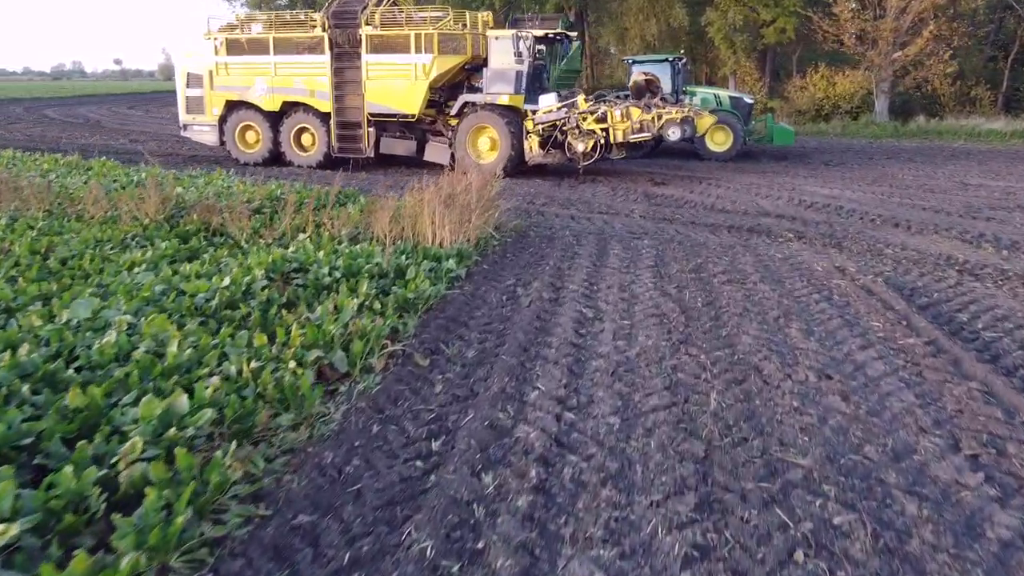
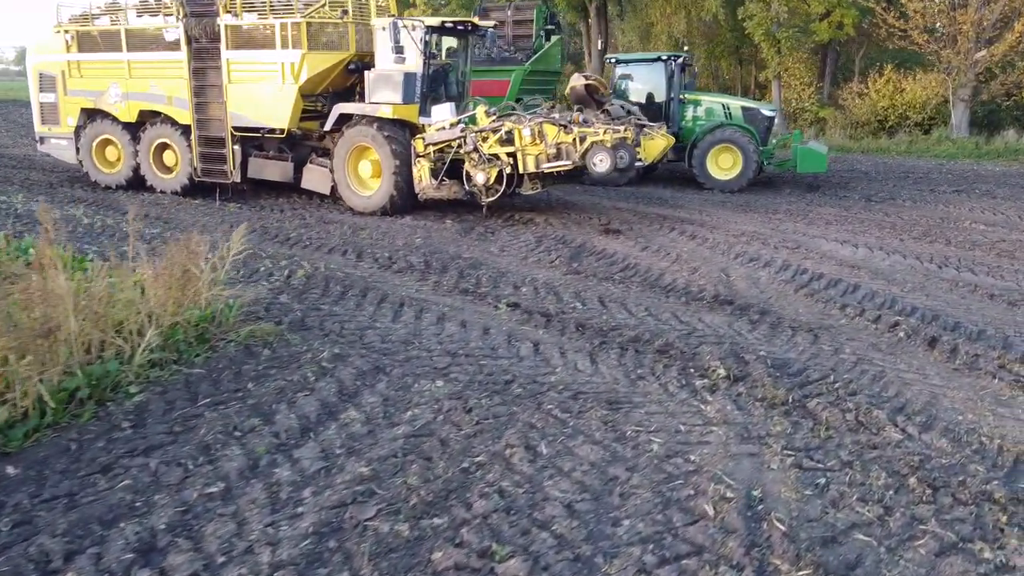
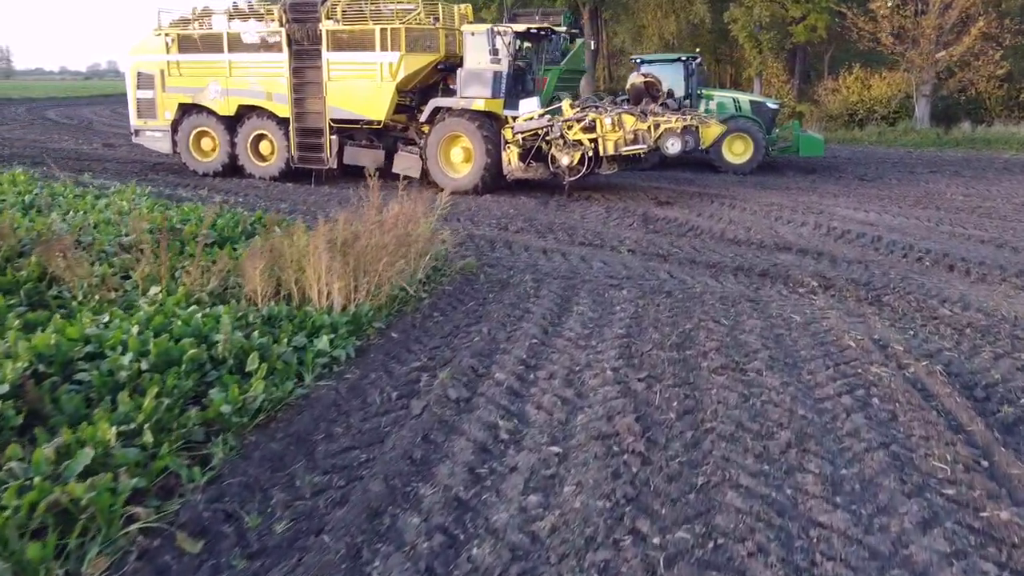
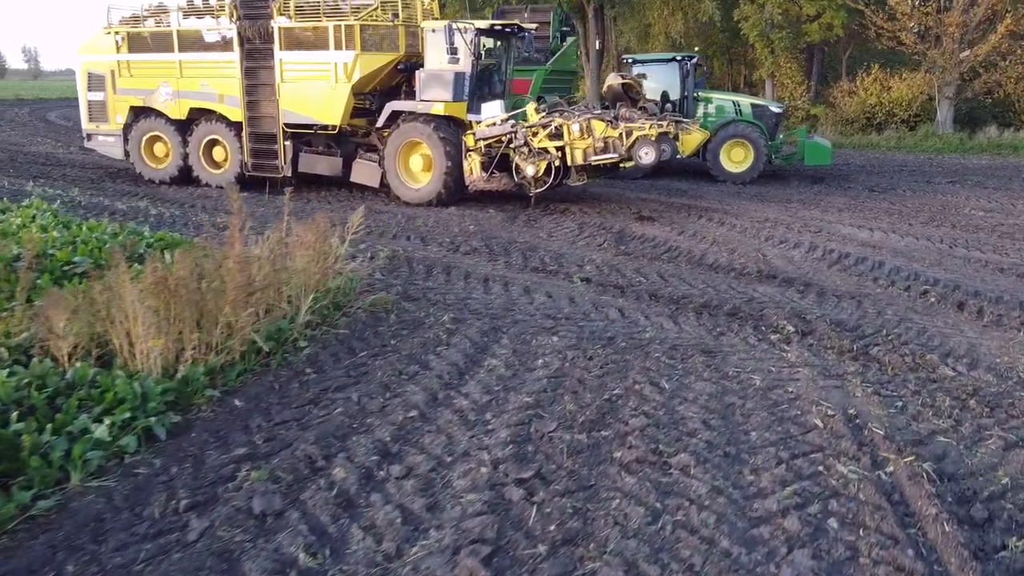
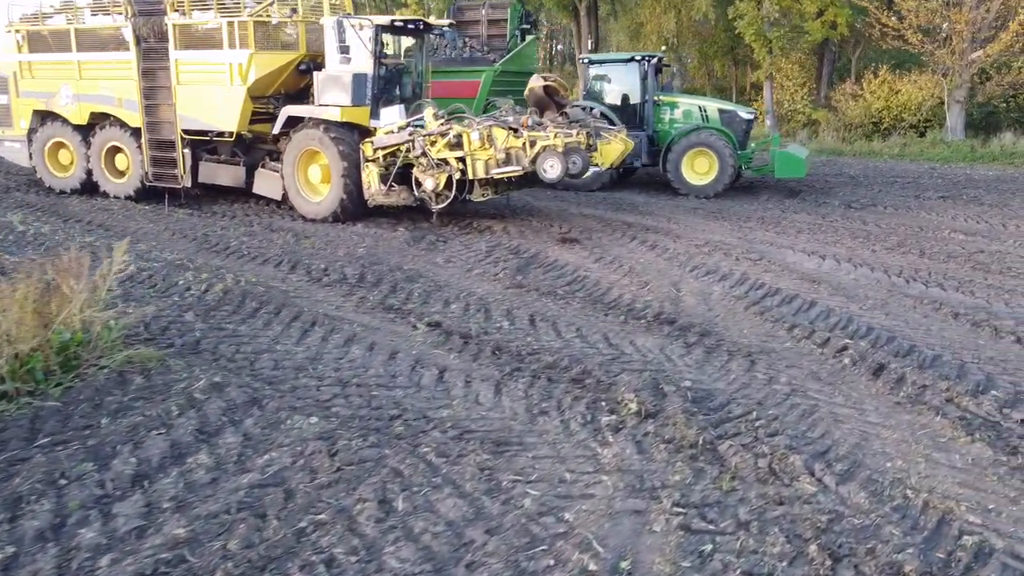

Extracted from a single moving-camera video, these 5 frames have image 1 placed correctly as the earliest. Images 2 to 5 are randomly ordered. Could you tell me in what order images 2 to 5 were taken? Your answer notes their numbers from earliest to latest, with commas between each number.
3, 4, 2, 5
